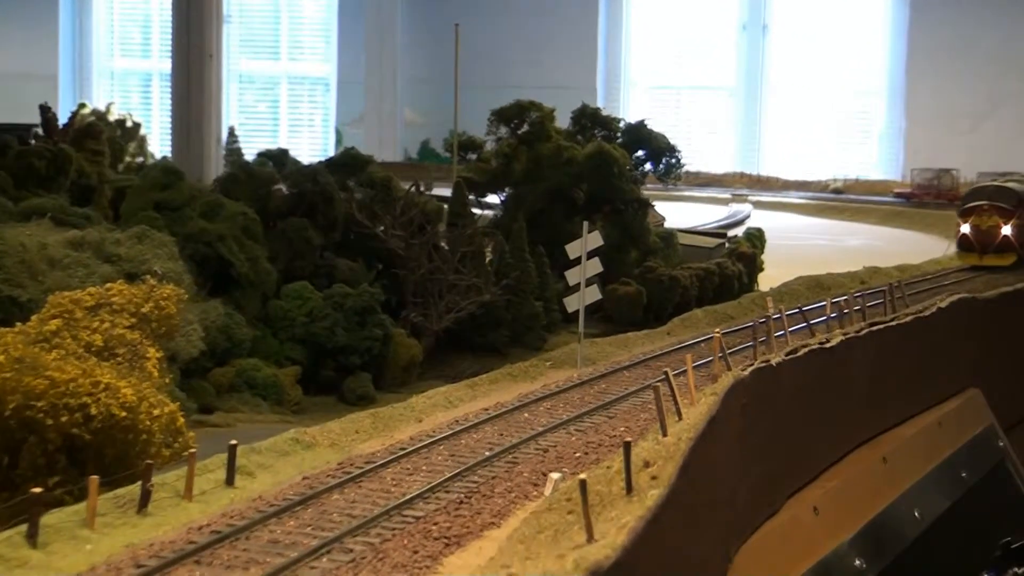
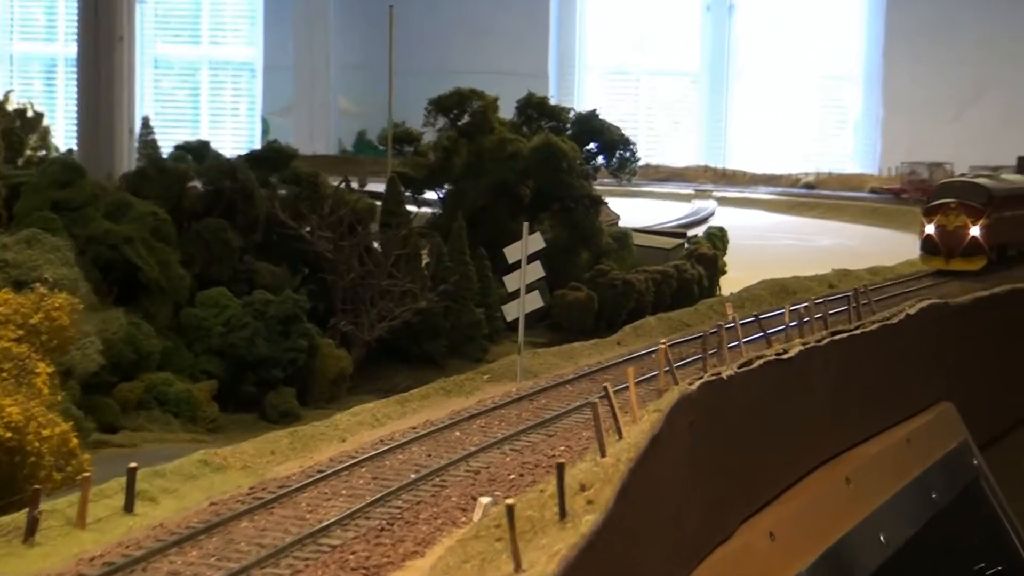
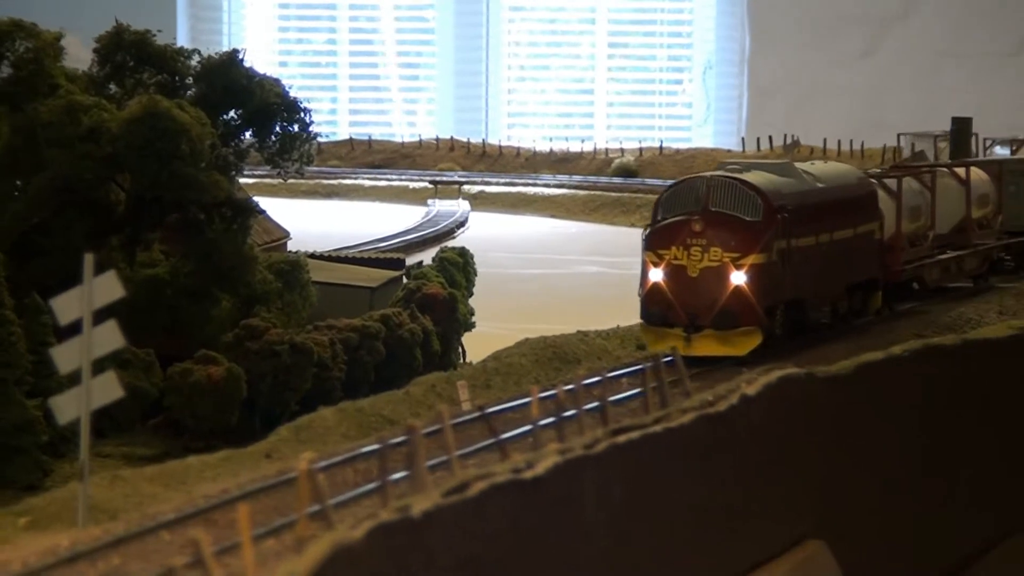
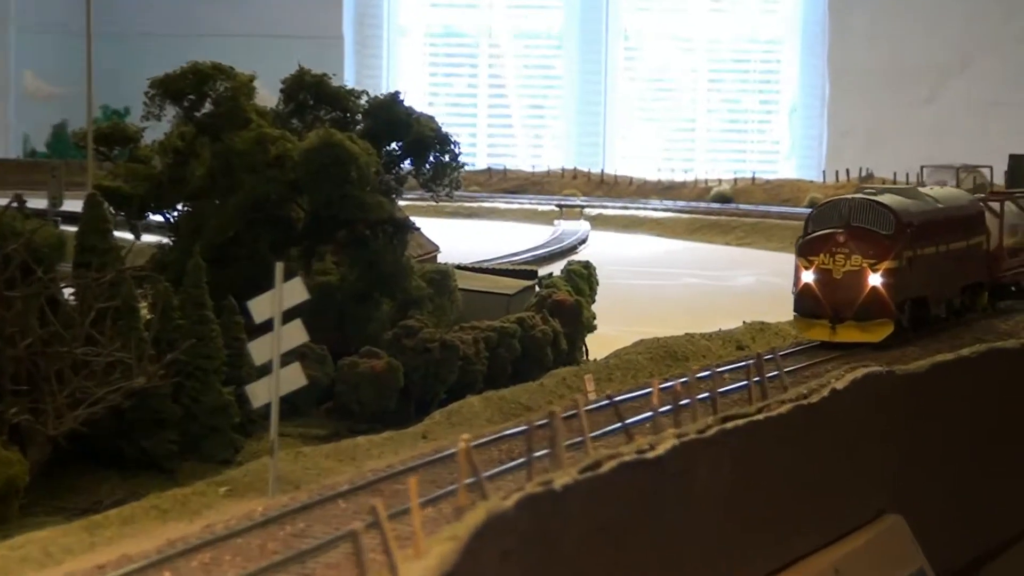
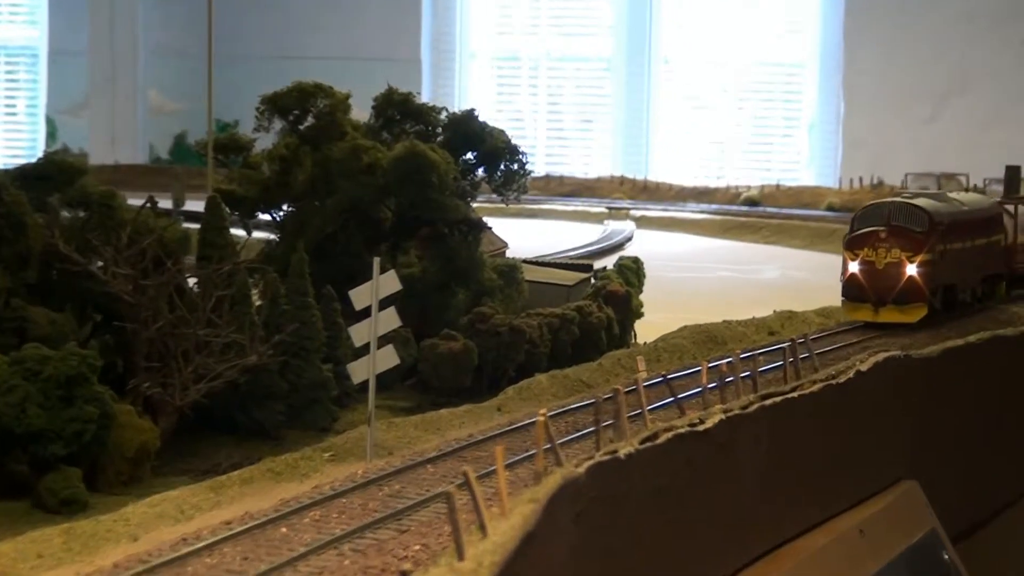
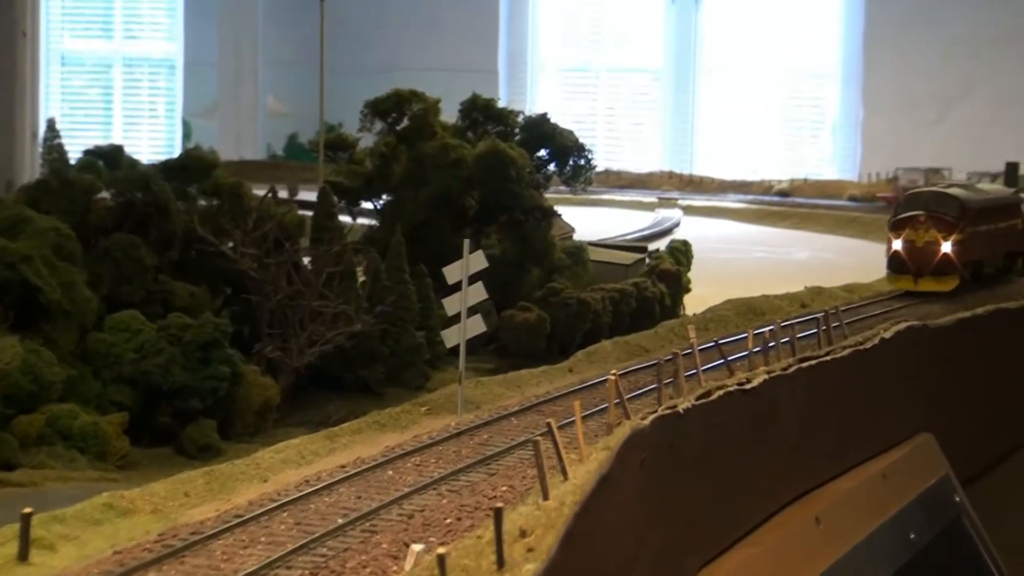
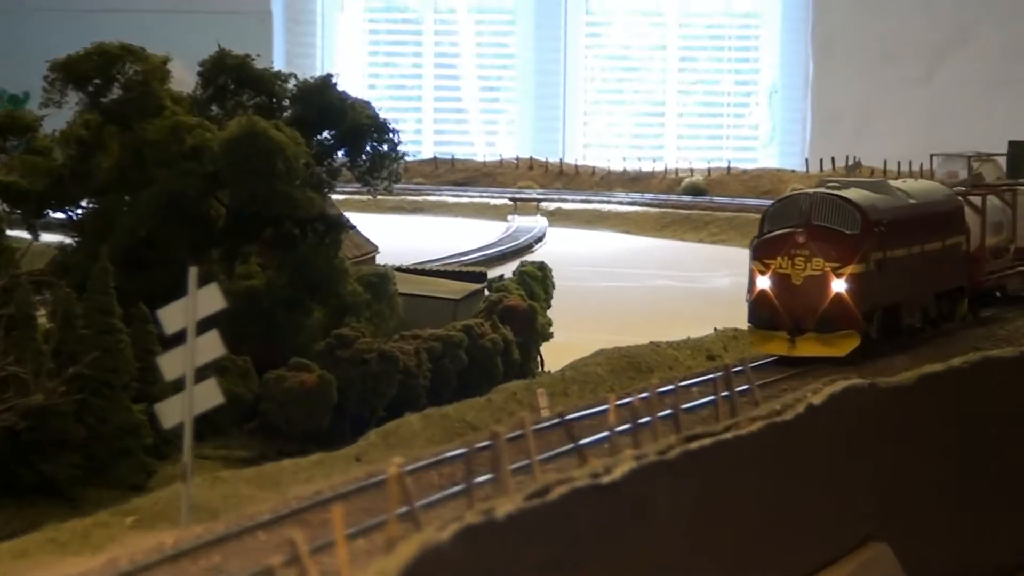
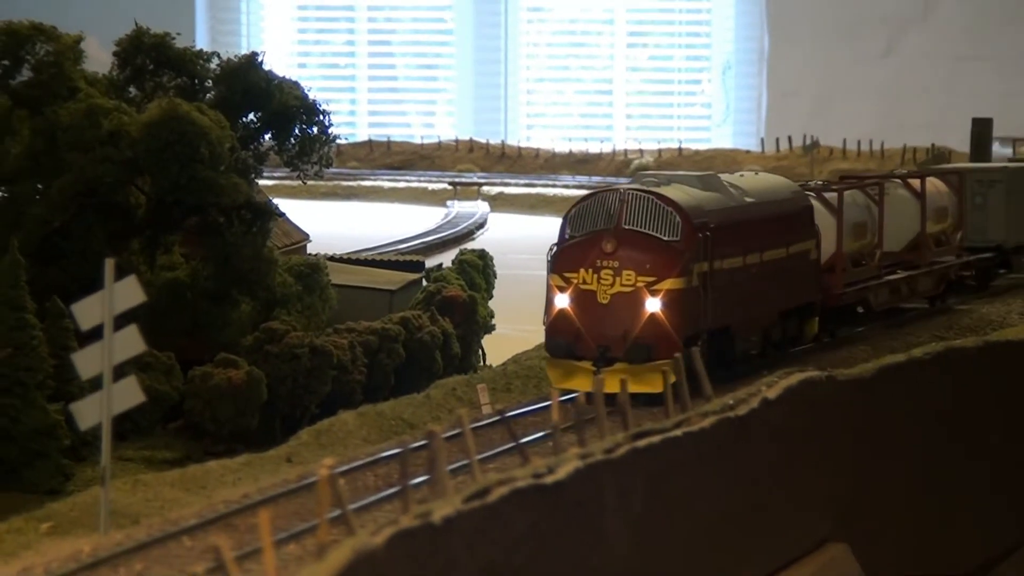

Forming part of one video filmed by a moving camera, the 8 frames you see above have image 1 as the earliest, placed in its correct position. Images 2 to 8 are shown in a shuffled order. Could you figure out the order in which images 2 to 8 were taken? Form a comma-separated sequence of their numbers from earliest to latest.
2, 6, 5, 4, 7, 3, 8
